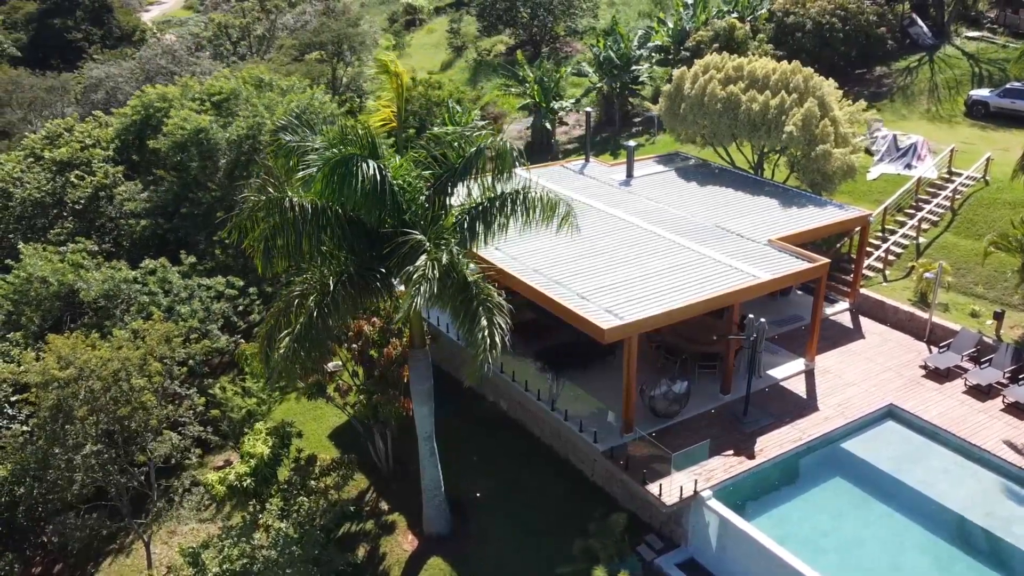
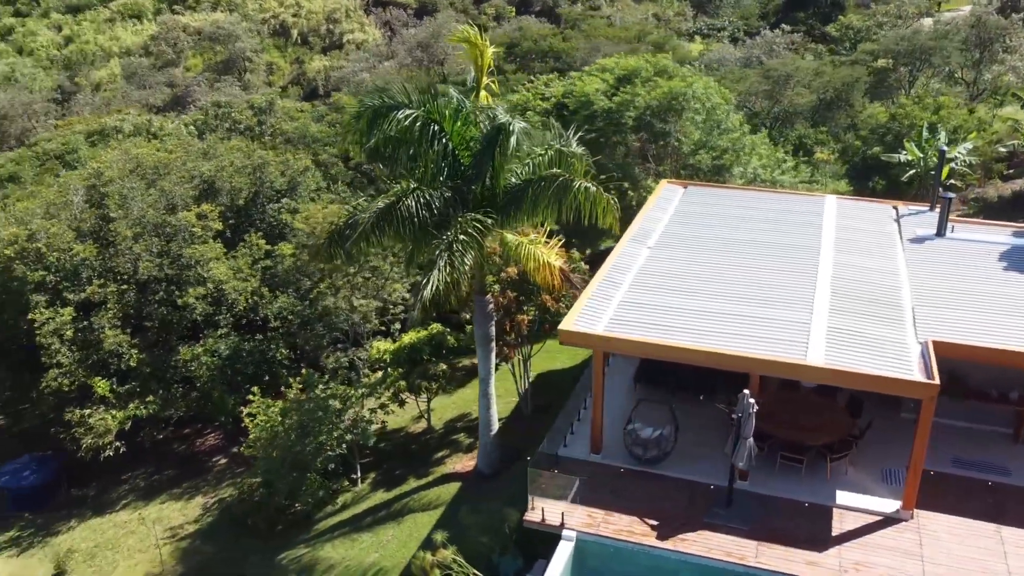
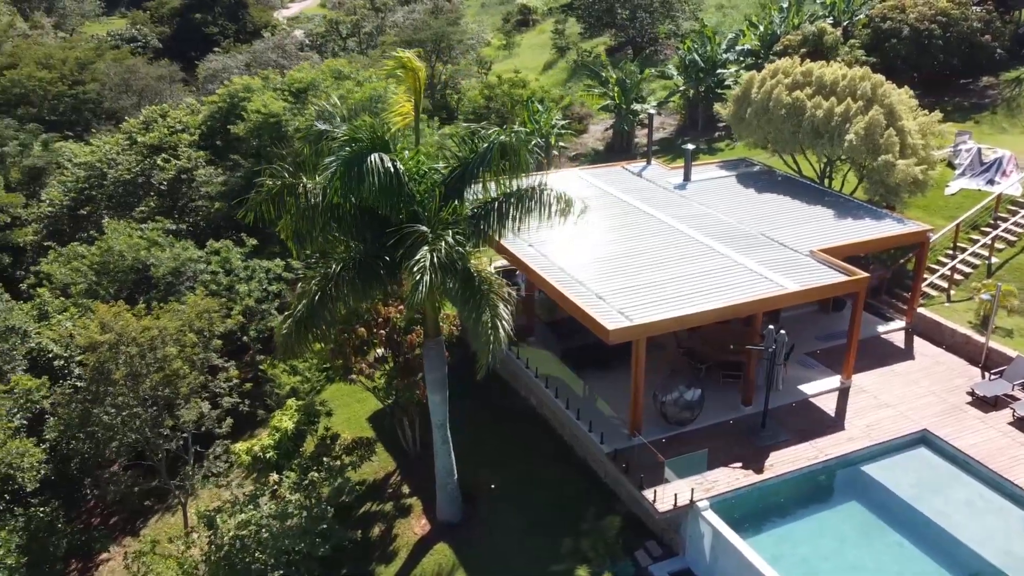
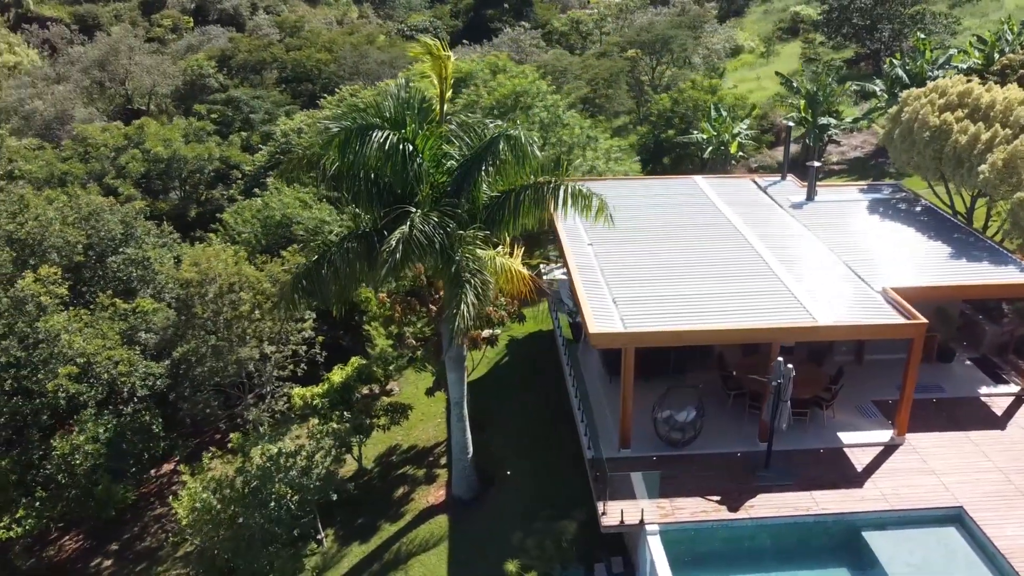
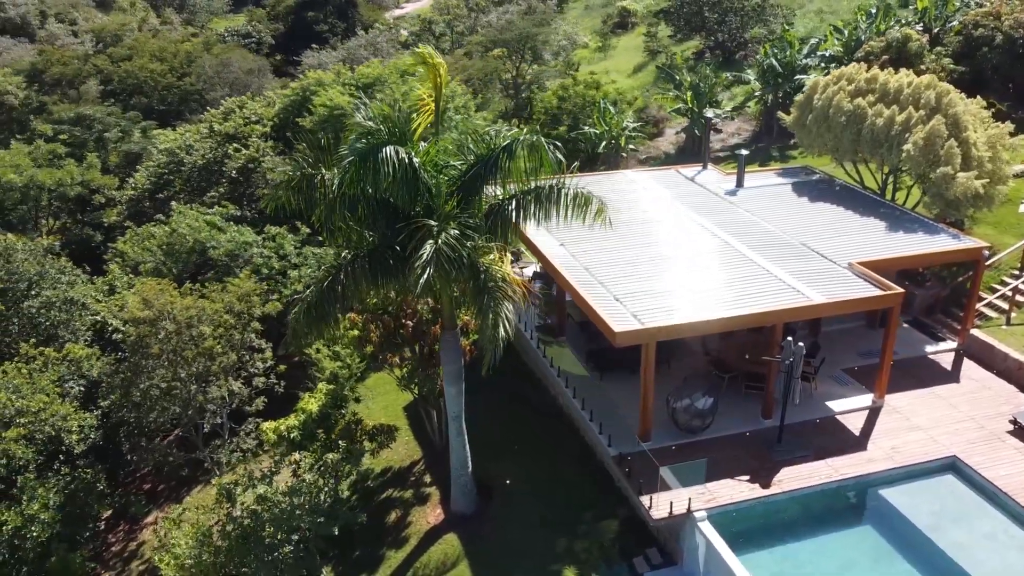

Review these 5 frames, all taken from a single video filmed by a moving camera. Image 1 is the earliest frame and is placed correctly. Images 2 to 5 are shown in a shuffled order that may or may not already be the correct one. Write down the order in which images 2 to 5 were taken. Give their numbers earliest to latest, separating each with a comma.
3, 5, 4, 2
